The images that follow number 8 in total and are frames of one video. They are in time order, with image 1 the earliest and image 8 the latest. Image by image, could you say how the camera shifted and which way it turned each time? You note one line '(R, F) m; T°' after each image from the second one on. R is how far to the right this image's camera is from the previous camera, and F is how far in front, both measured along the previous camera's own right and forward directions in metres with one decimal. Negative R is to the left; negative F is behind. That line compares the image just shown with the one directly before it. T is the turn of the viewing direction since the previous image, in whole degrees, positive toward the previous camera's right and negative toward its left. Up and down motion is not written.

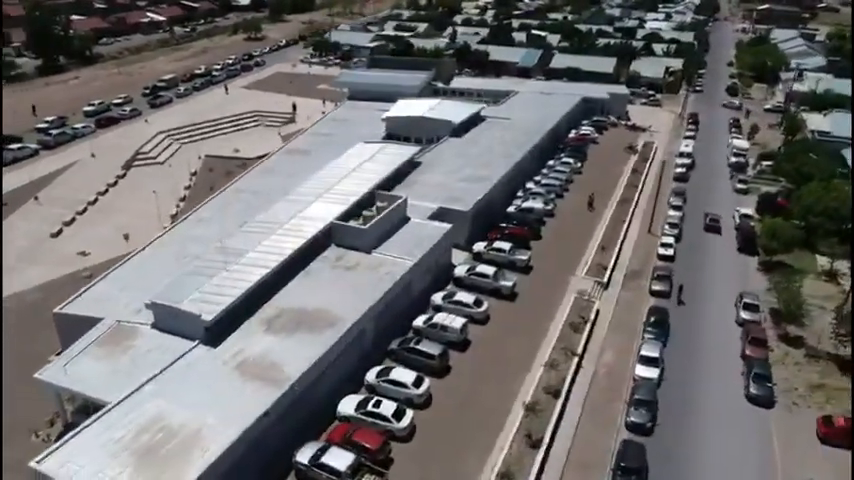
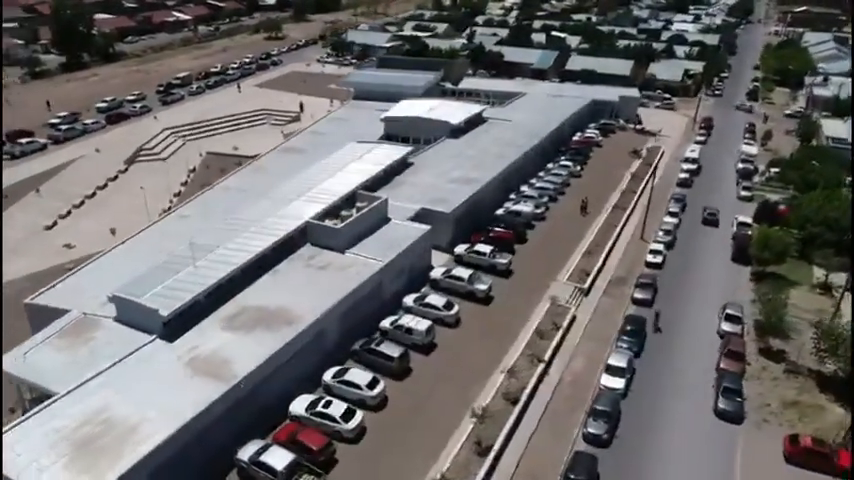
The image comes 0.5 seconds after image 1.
(+2.1, +0.2) m; -3°
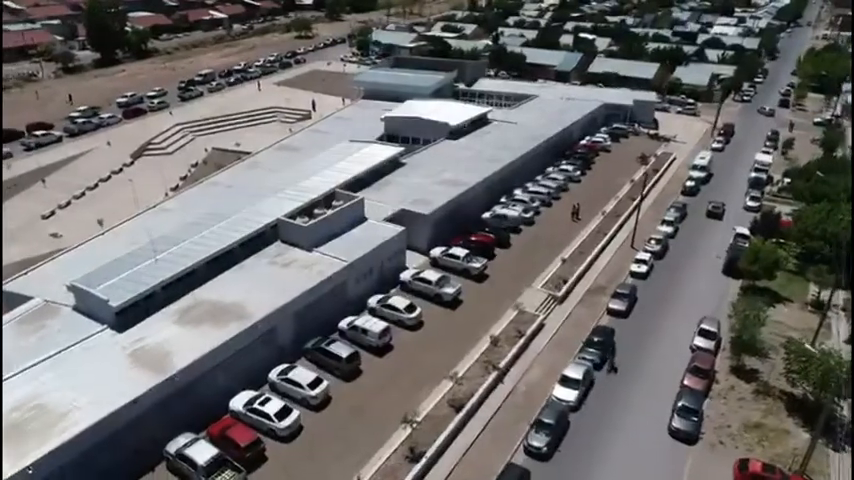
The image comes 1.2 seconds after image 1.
(+2.8, +0.3) m; -4°
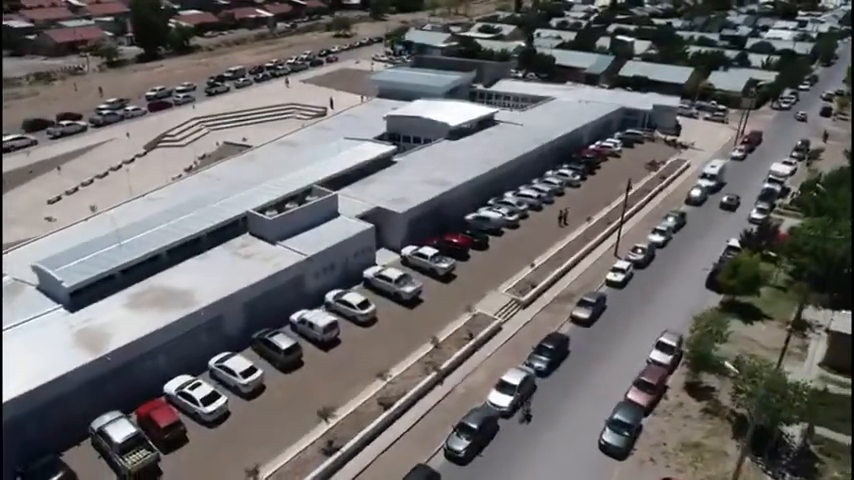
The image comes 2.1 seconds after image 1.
(+3.6, +0.2) m; -5°
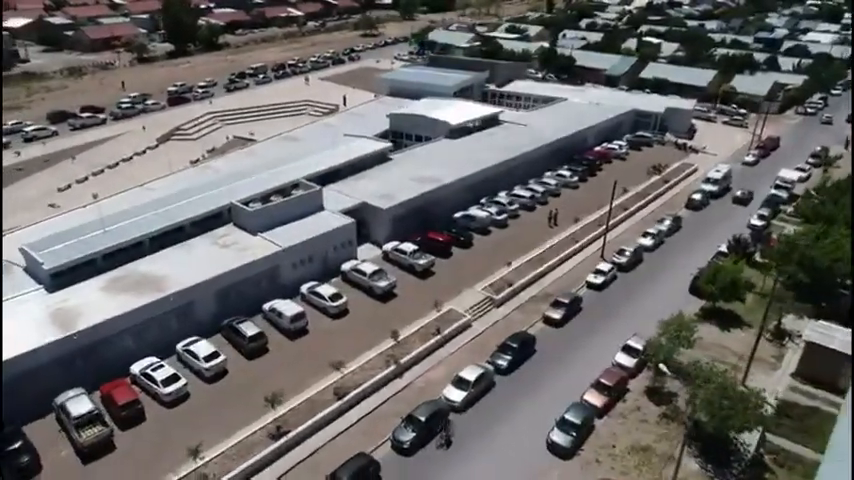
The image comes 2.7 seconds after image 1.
(+2.4, -0.2) m; -4°
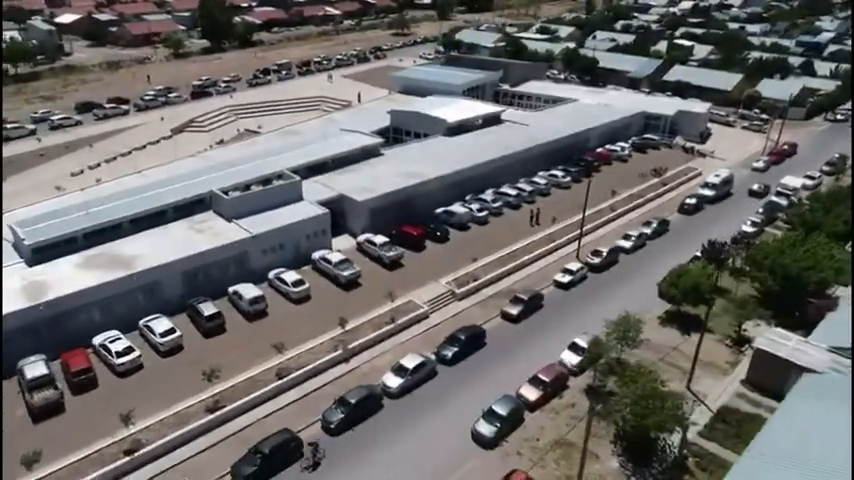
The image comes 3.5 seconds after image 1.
(+3.3, -0.4) m; -4°
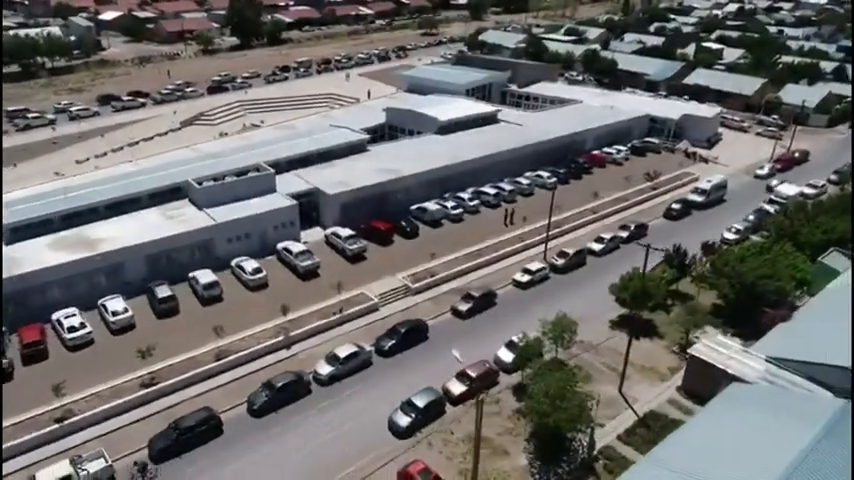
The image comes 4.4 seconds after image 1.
(+3.6, -0.2) m; -4°
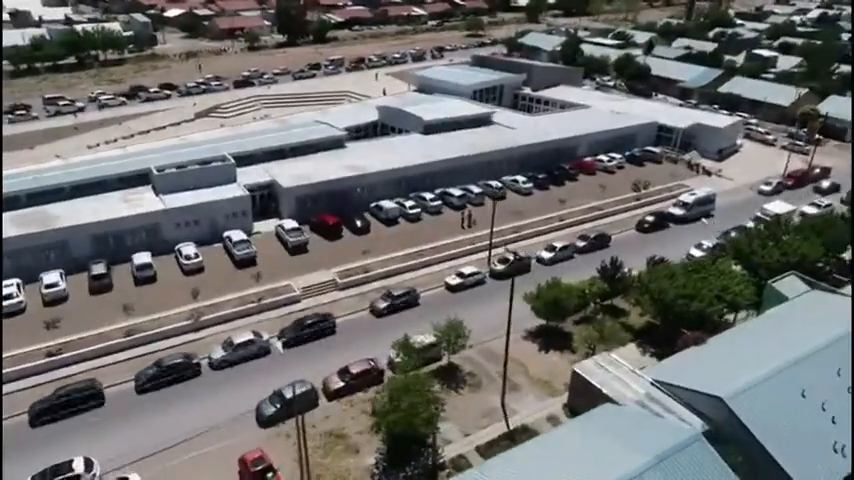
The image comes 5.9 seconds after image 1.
(+5.9, +0.4) m; -7°
